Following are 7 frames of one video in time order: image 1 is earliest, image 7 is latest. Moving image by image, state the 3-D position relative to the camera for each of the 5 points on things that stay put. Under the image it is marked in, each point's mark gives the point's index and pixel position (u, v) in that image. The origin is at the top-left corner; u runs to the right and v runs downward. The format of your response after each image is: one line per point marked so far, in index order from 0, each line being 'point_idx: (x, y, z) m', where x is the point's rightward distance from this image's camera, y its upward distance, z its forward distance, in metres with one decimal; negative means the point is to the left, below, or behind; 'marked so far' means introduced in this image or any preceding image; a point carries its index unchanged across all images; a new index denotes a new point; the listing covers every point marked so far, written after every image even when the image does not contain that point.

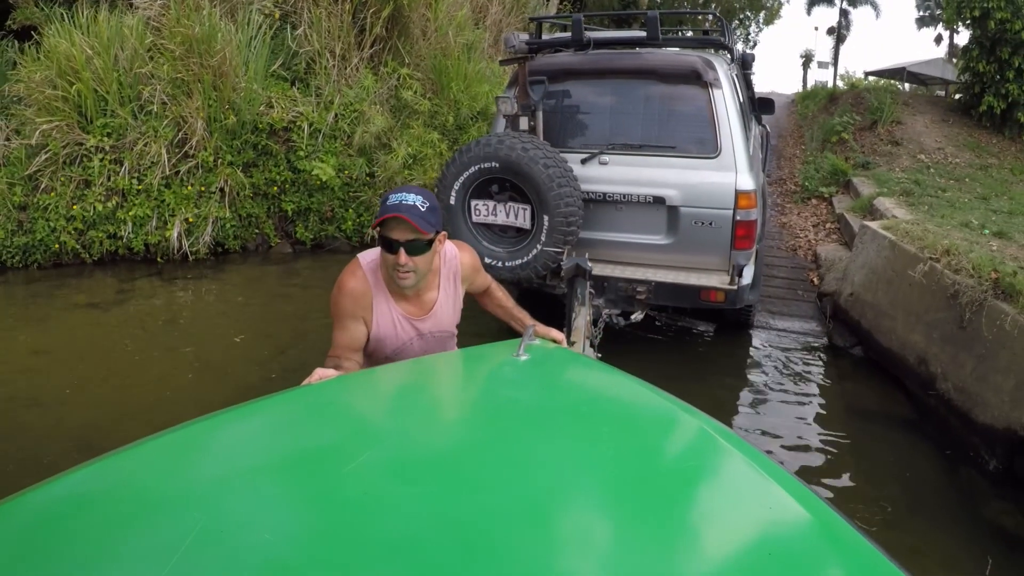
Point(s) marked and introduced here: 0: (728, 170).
0: (+1.2, +0.7, +4.1) m
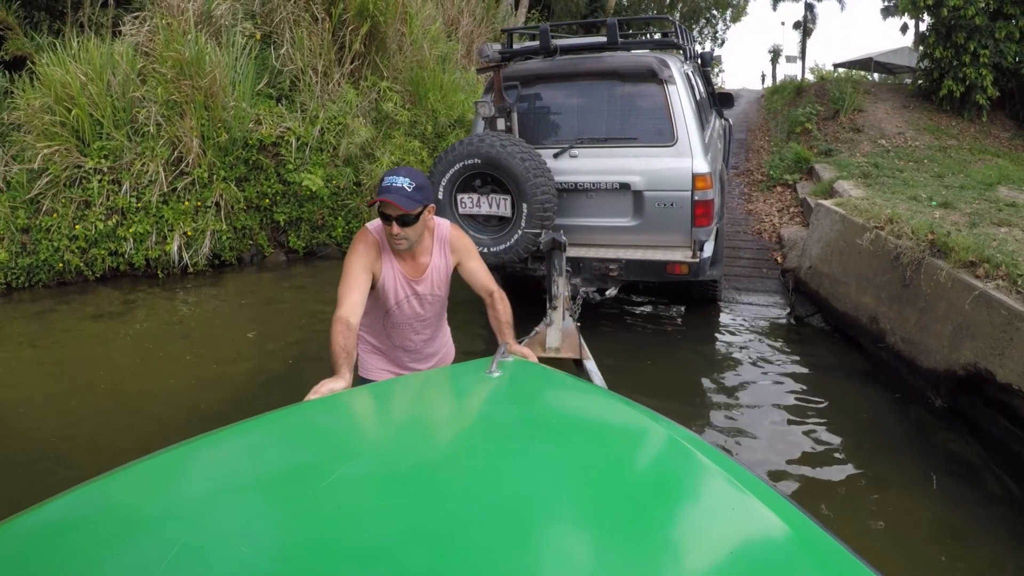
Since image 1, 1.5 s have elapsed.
0: (+1.0, +0.8, +4.5) m
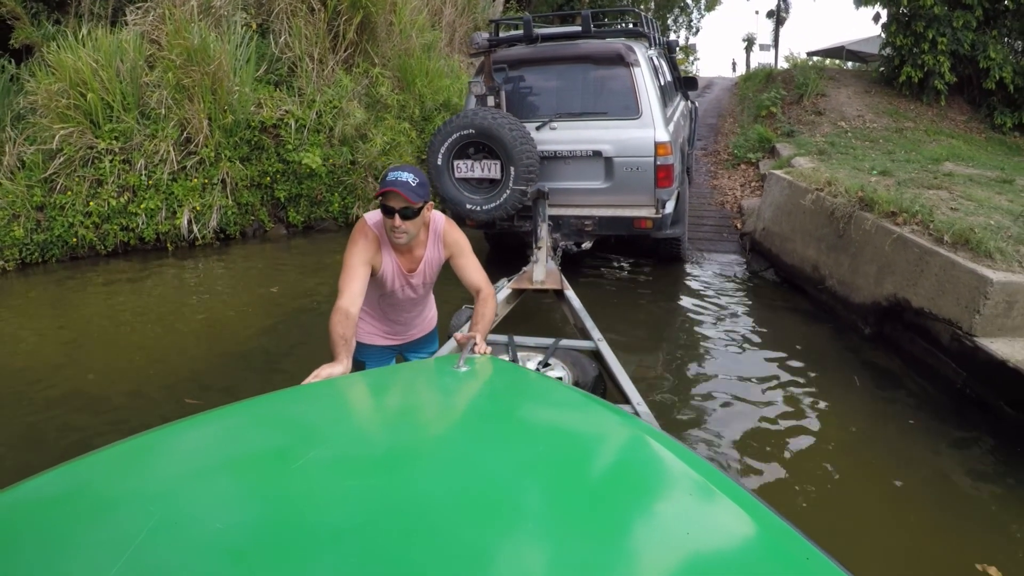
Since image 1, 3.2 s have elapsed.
0: (+1.0, +1.1, +5.1) m
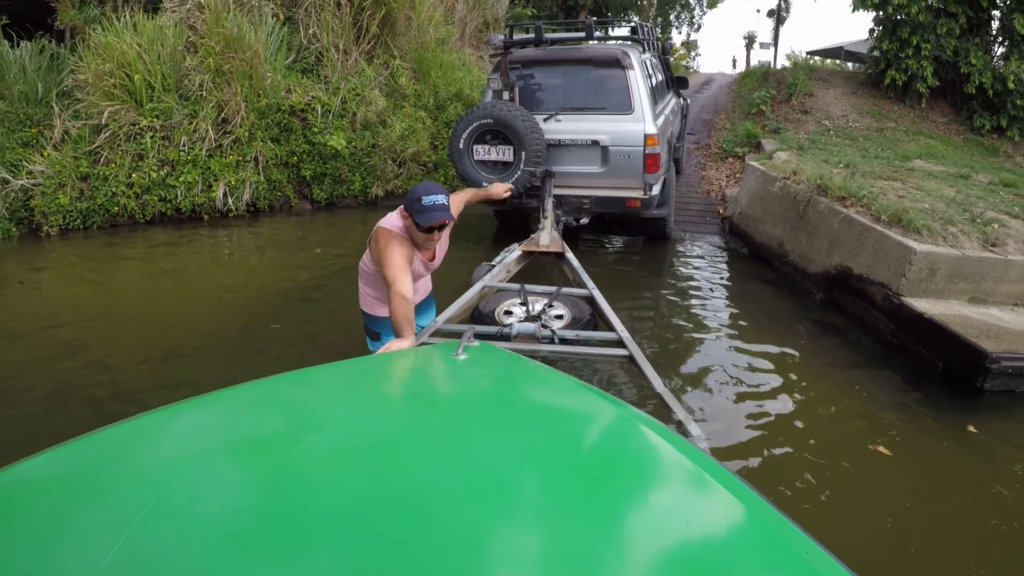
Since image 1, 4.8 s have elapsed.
0: (+1.0, +1.4, +6.0) m
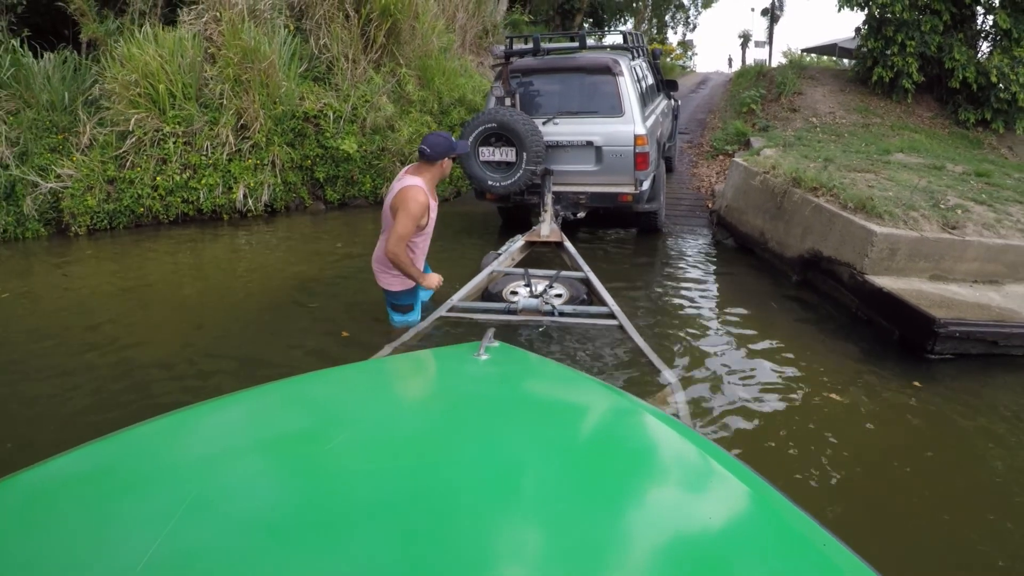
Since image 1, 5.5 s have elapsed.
0: (+1.1, +1.5, +6.5) m
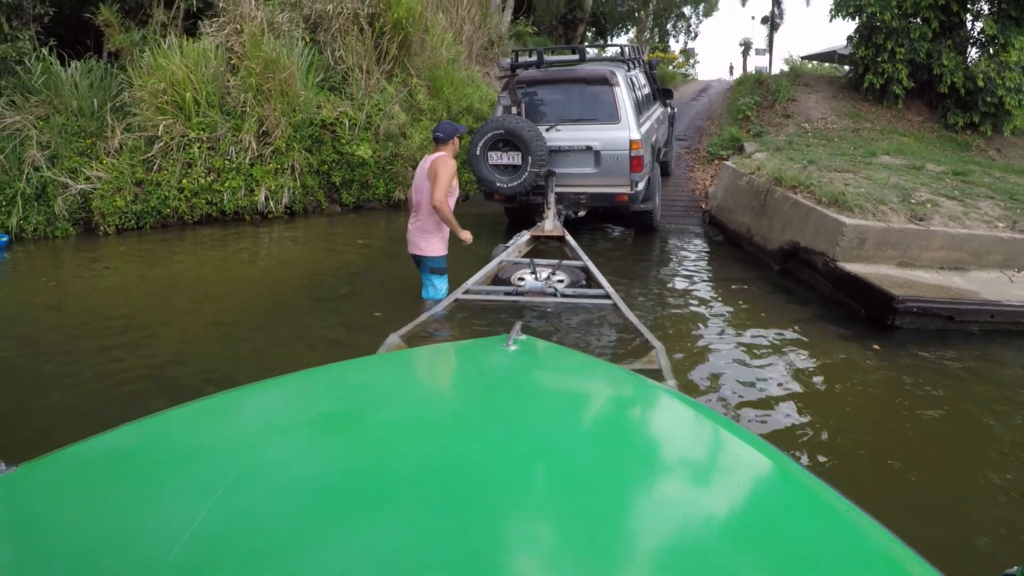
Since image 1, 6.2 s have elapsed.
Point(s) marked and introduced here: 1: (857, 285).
0: (+1.1, +1.6, +7.1) m
1: (+2.6, 0.0, +5.5) m
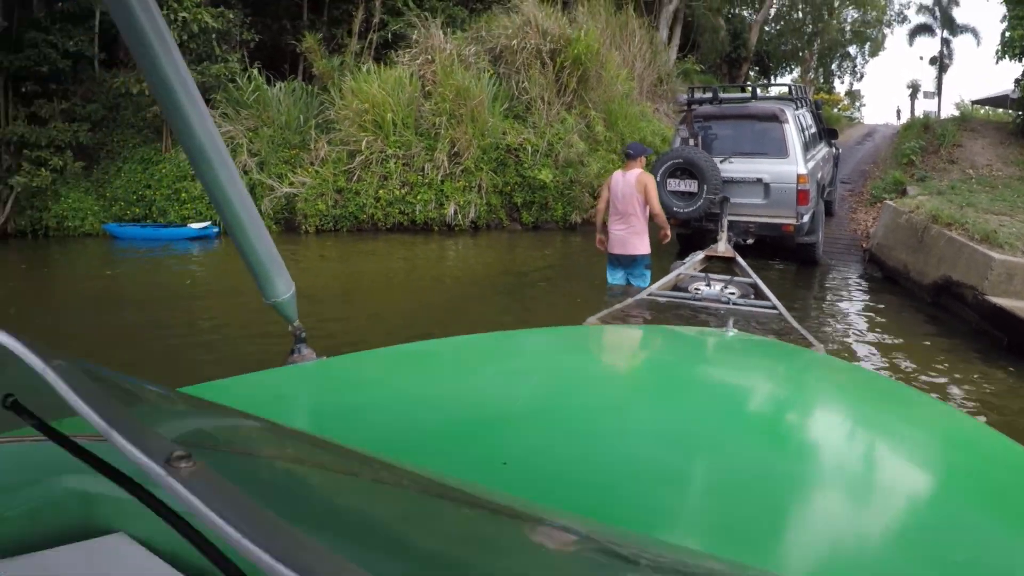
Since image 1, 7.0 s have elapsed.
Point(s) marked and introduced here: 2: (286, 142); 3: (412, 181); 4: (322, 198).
0: (+3.1, +1.4, +7.9) m
1: (+4.2, -0.2, +6.1) m
2: (-3.2, +2.3, +11.9) m
3: (-1.5, +1.7, +11.7) m
4: (-2.6, +1.4, +11.4) m
